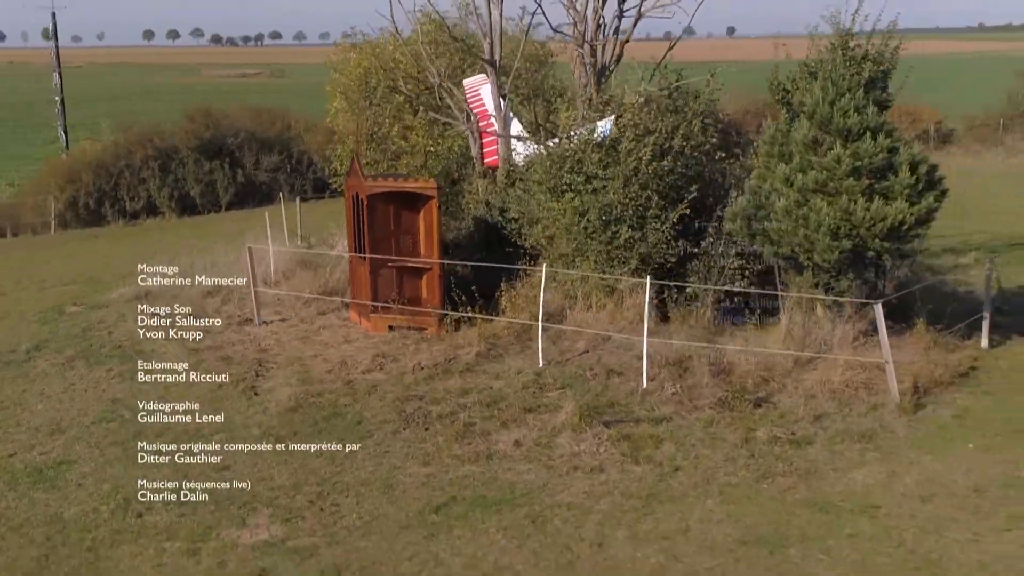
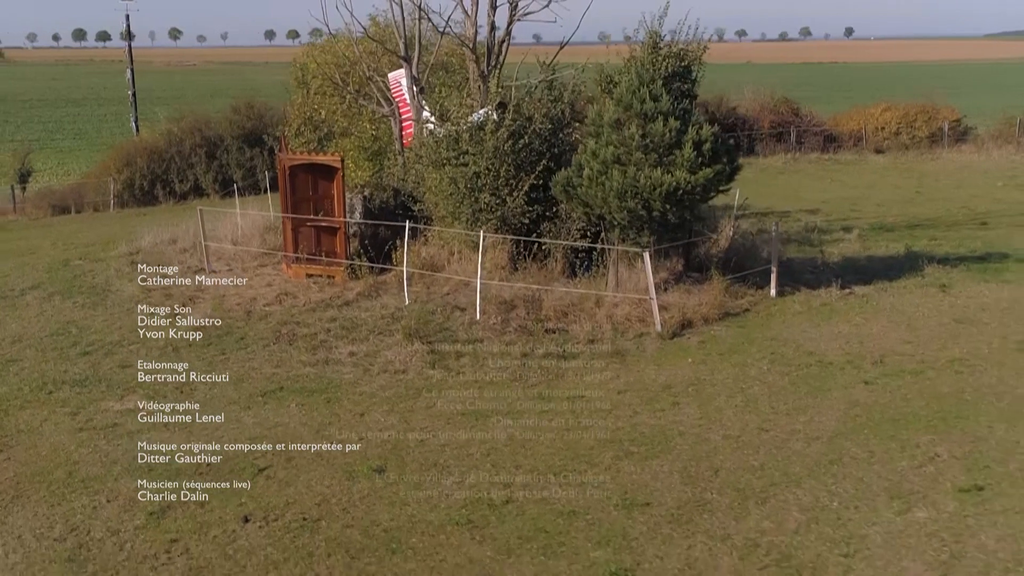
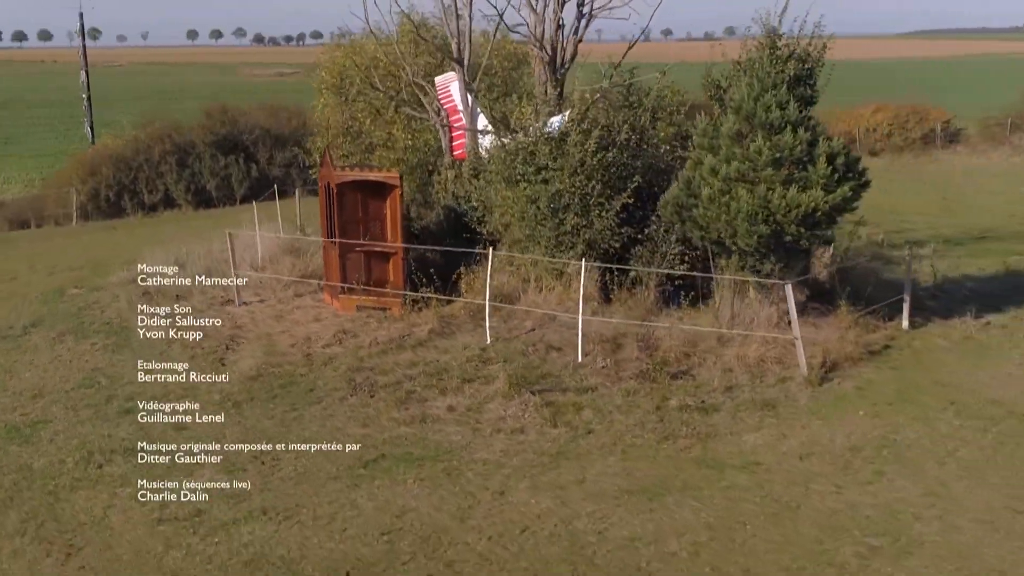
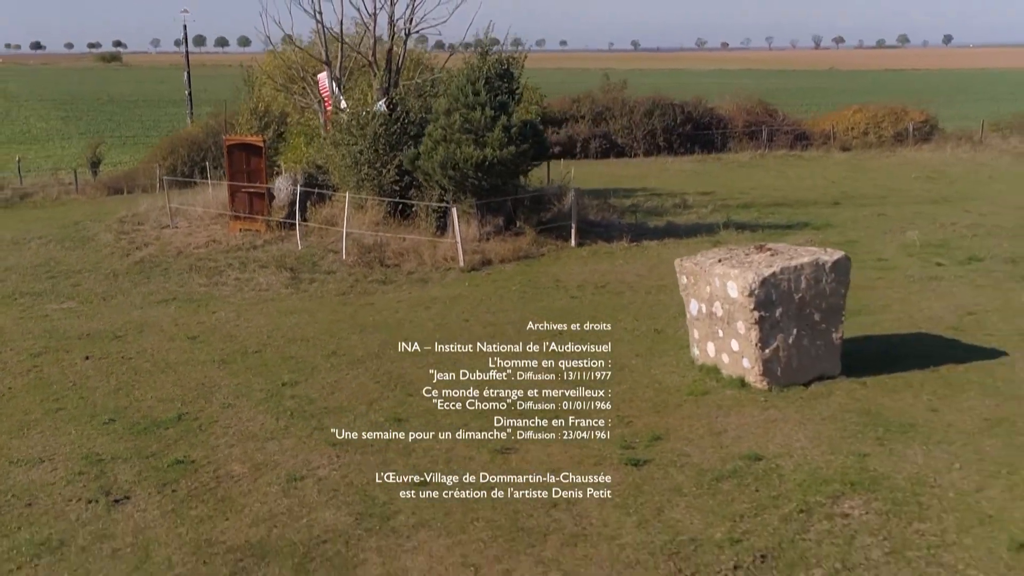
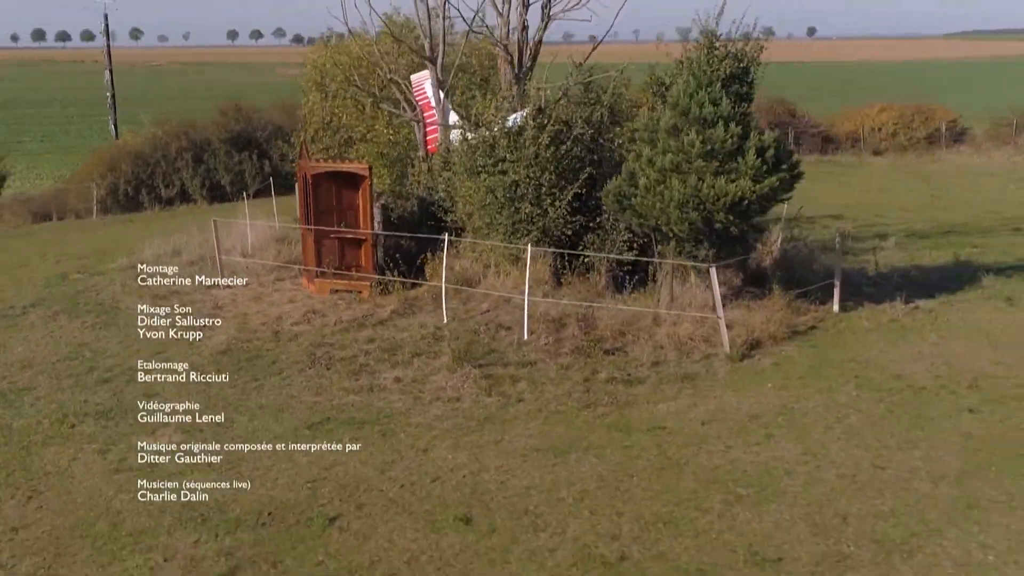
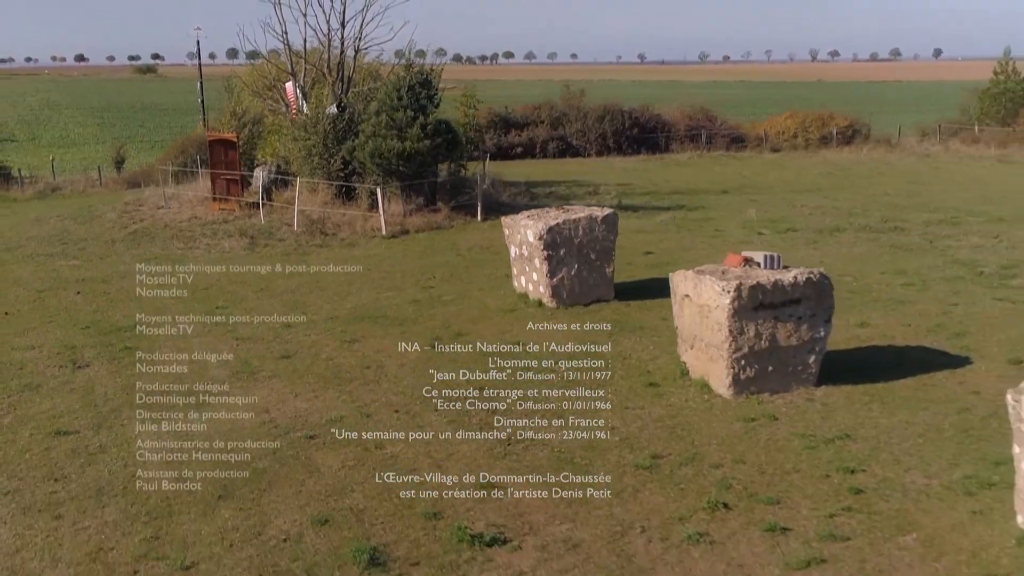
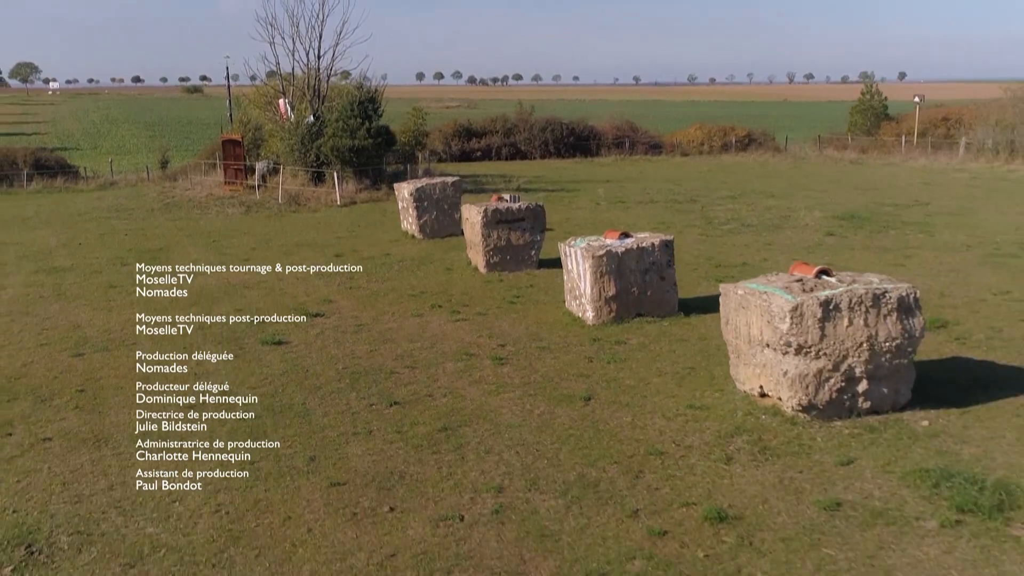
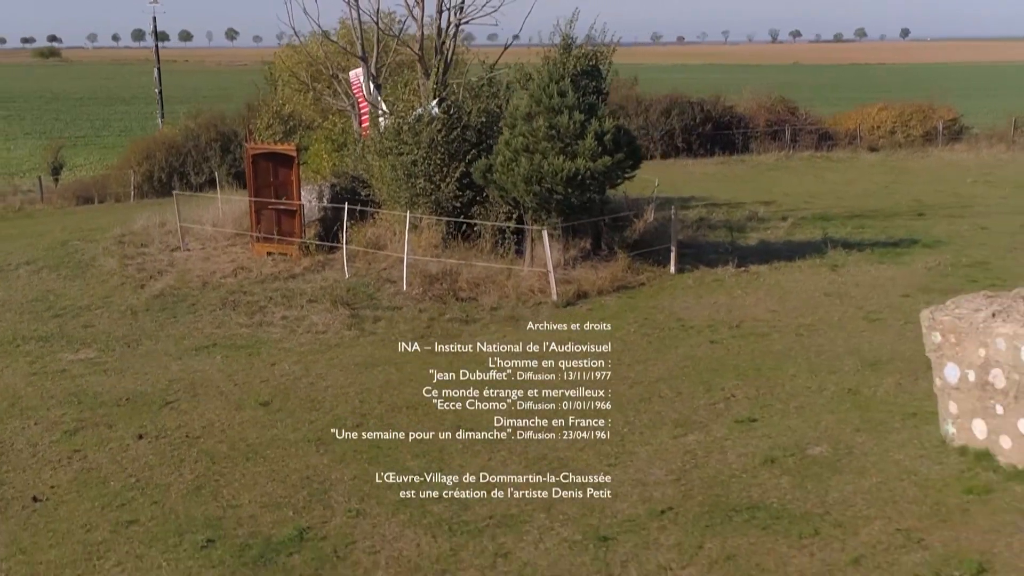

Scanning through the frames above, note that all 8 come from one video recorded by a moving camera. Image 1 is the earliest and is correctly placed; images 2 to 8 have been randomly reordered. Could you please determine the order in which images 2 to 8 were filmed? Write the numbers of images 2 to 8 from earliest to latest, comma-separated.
3, 5, 2, 8, 4, 6, 7
